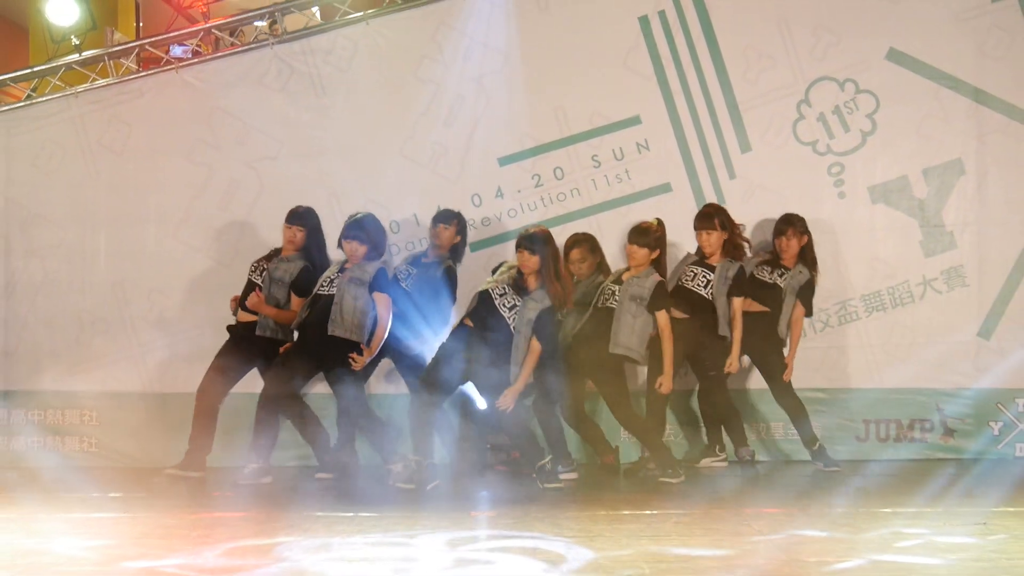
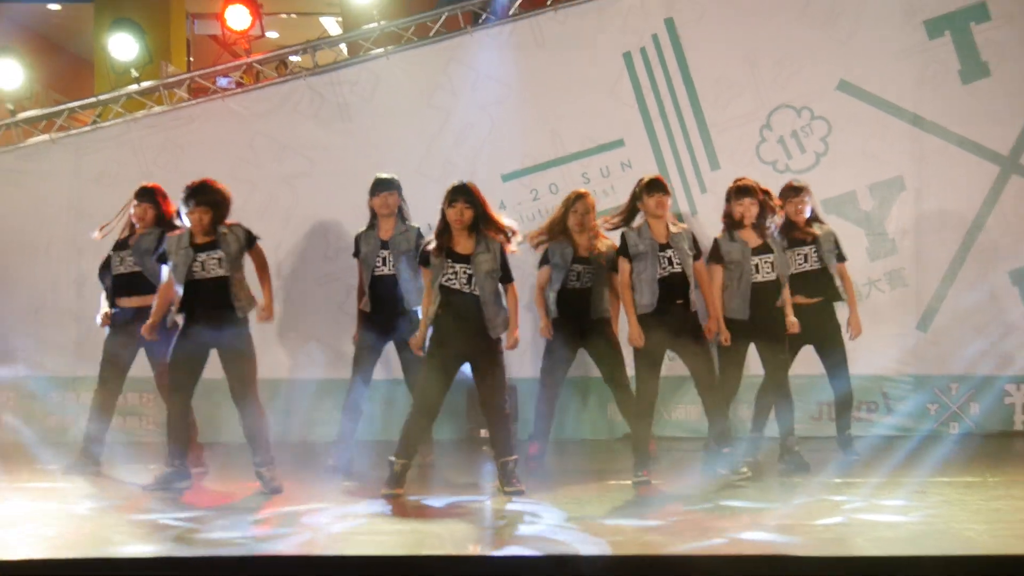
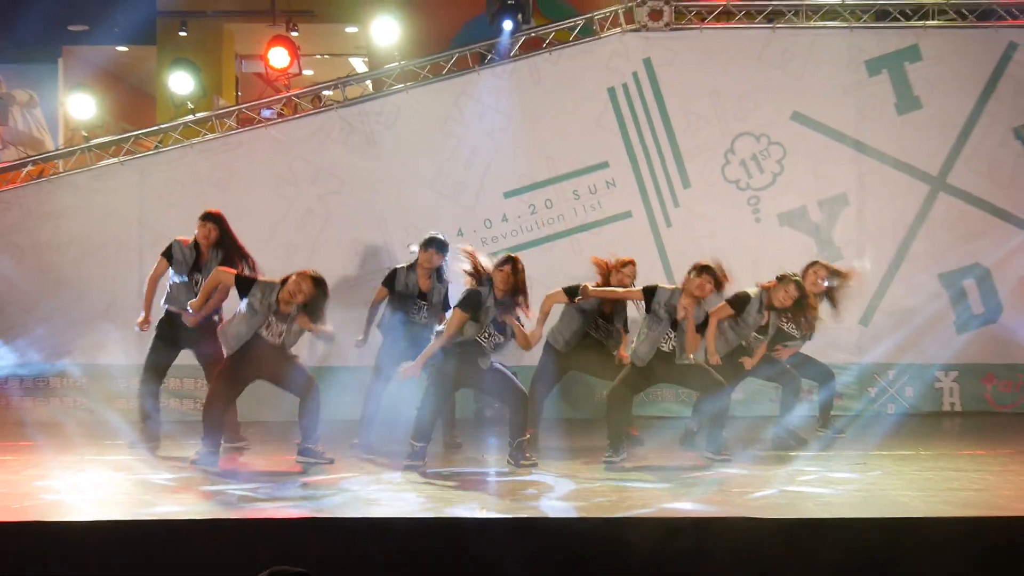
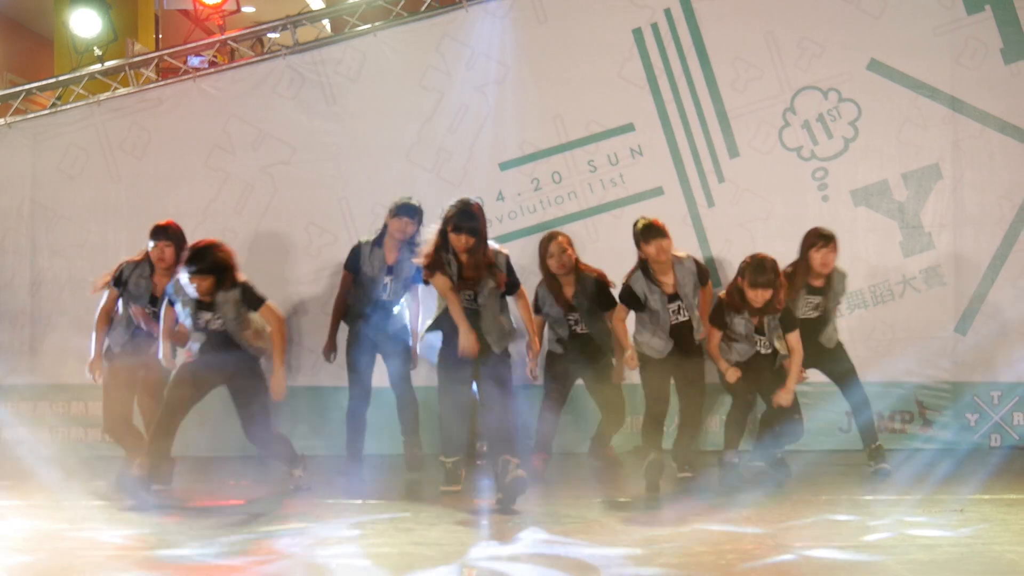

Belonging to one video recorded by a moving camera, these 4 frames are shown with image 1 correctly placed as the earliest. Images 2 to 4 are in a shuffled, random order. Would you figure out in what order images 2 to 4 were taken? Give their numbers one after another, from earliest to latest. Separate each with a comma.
4, 2, 3
